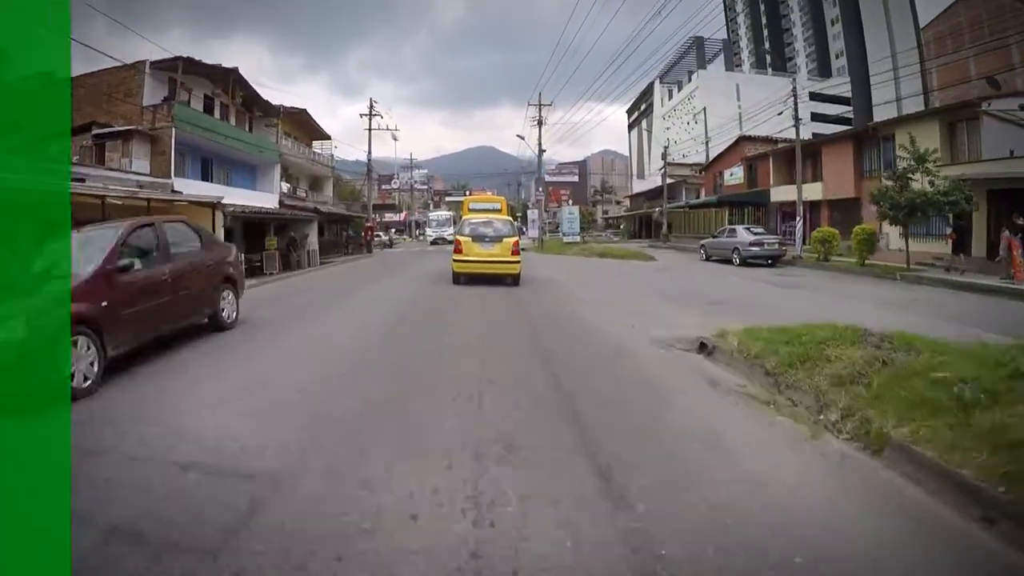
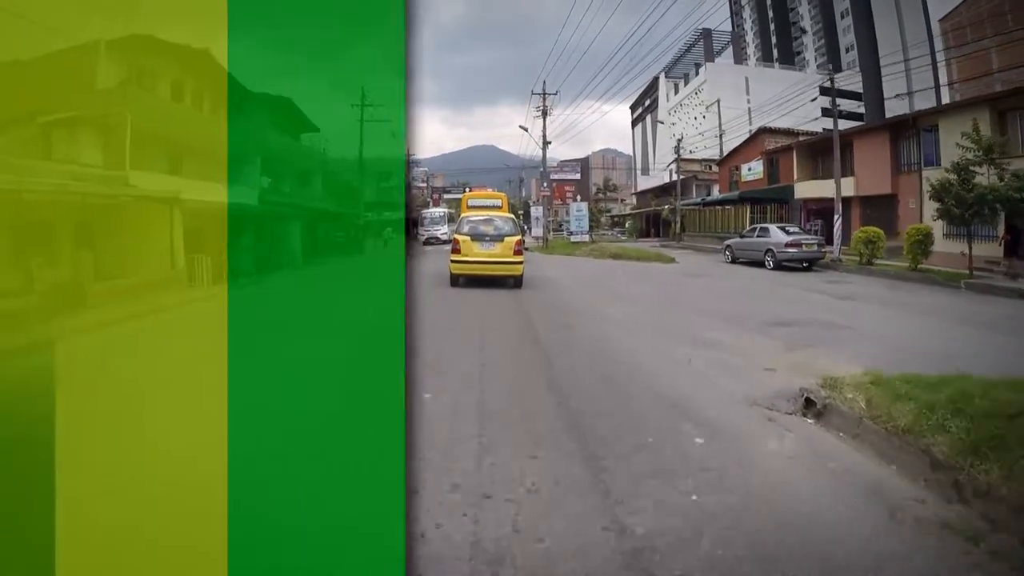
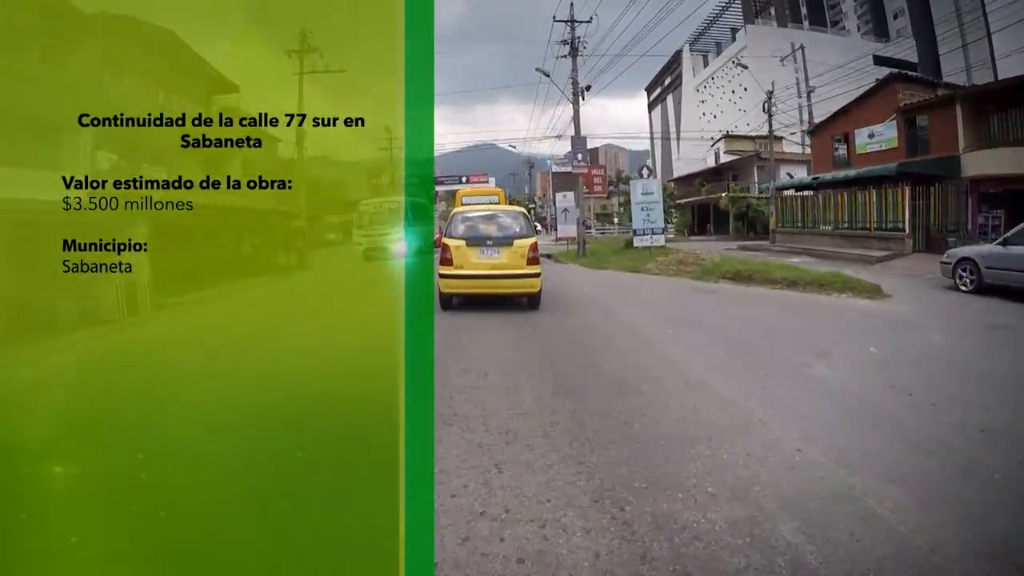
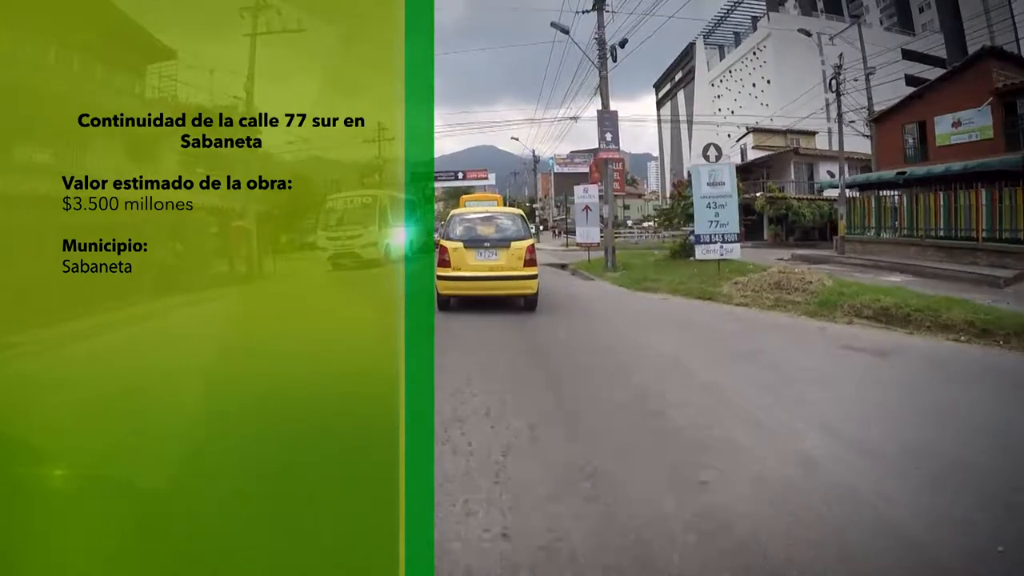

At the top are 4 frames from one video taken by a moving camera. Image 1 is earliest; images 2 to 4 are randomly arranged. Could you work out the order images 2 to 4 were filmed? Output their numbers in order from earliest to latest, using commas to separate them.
2, 3, 4
